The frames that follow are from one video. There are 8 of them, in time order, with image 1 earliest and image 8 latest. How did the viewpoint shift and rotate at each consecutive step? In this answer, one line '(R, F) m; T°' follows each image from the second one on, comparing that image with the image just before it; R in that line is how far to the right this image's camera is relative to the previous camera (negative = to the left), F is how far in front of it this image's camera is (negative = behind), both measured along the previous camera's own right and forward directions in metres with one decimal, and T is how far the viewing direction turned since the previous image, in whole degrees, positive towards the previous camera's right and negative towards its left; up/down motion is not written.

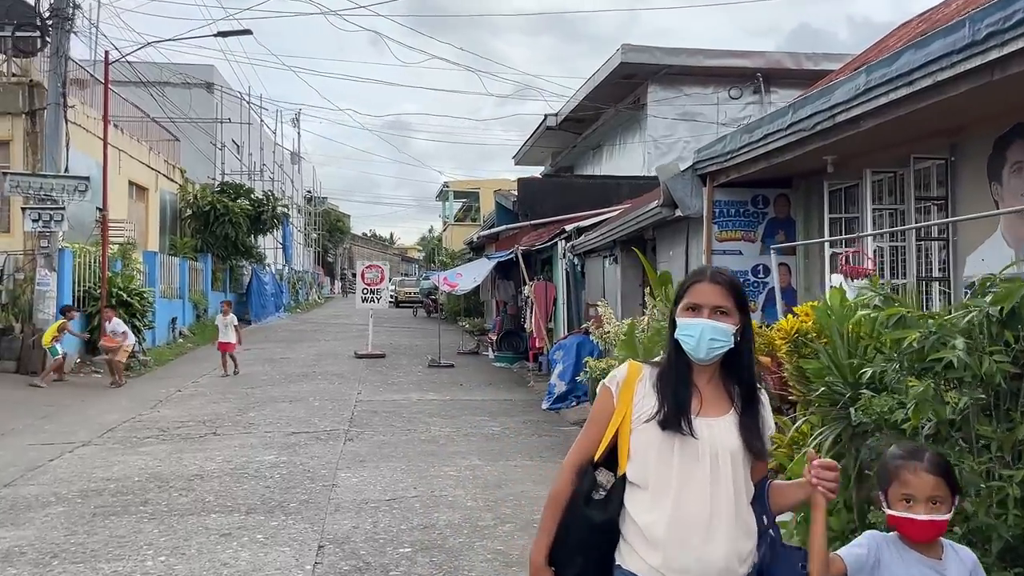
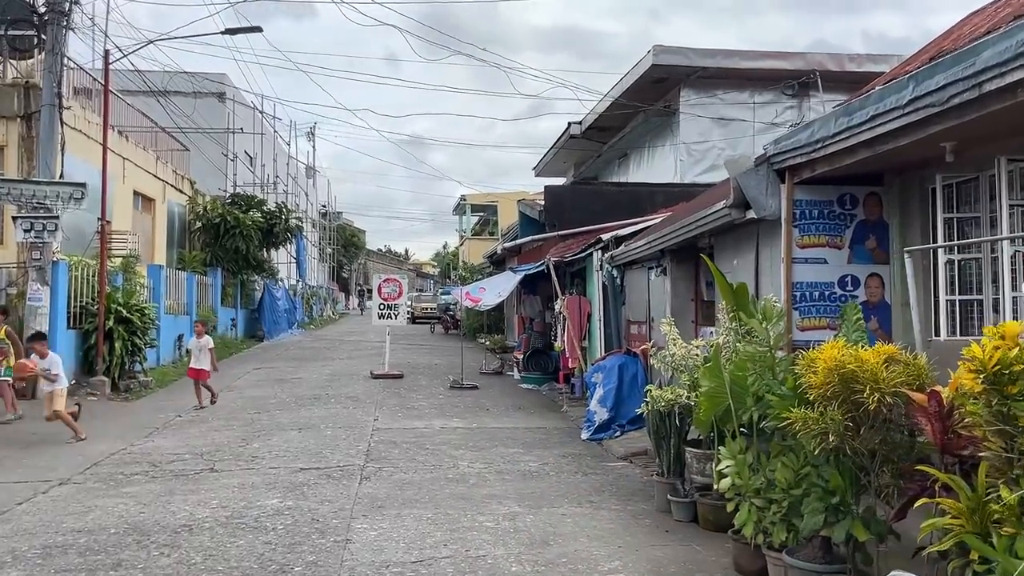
(-0.2, +1.1) m; -1°
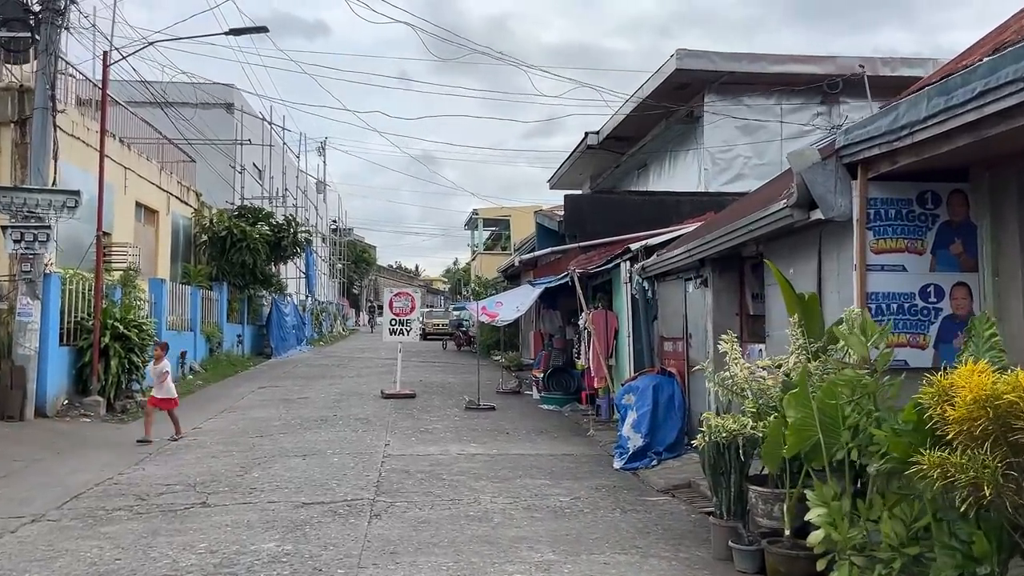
(-0.2, +0.8) m; -1°
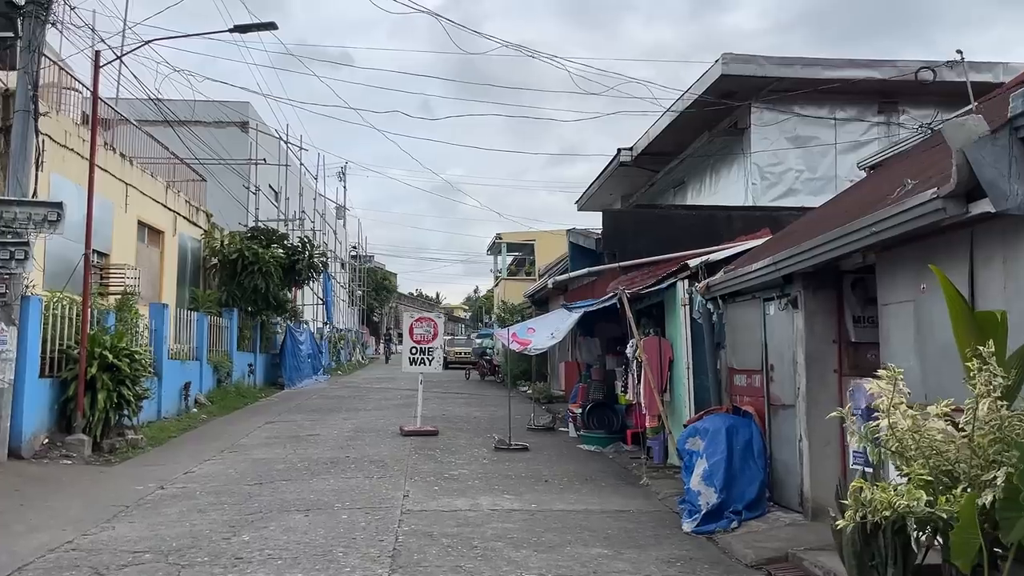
(-0.2, +1.5) m; -1°
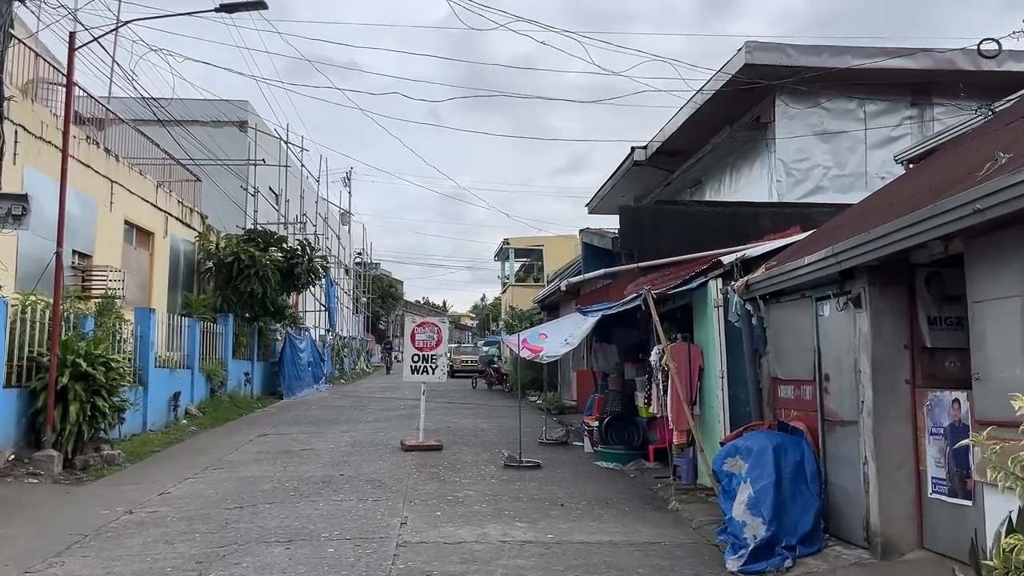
(0.0, +1.0) m; 0°
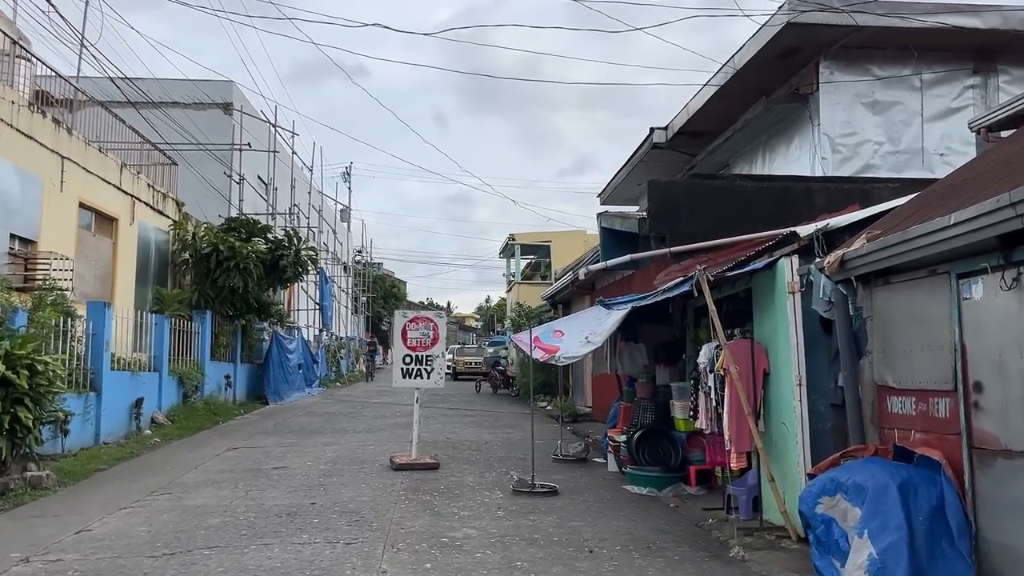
(-0.1, +1.9) m; 0°
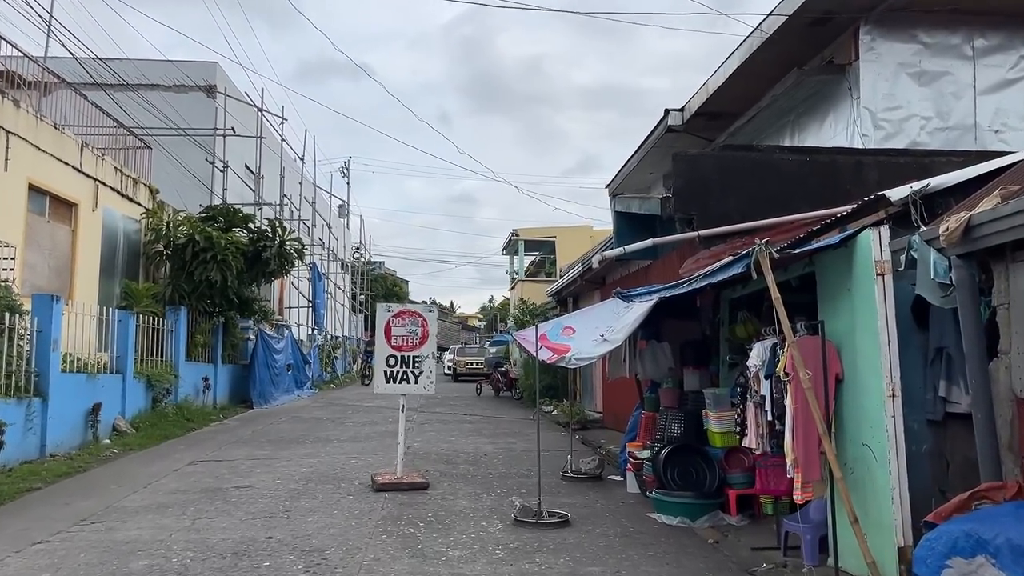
(0.0, +1.5) m; 0°
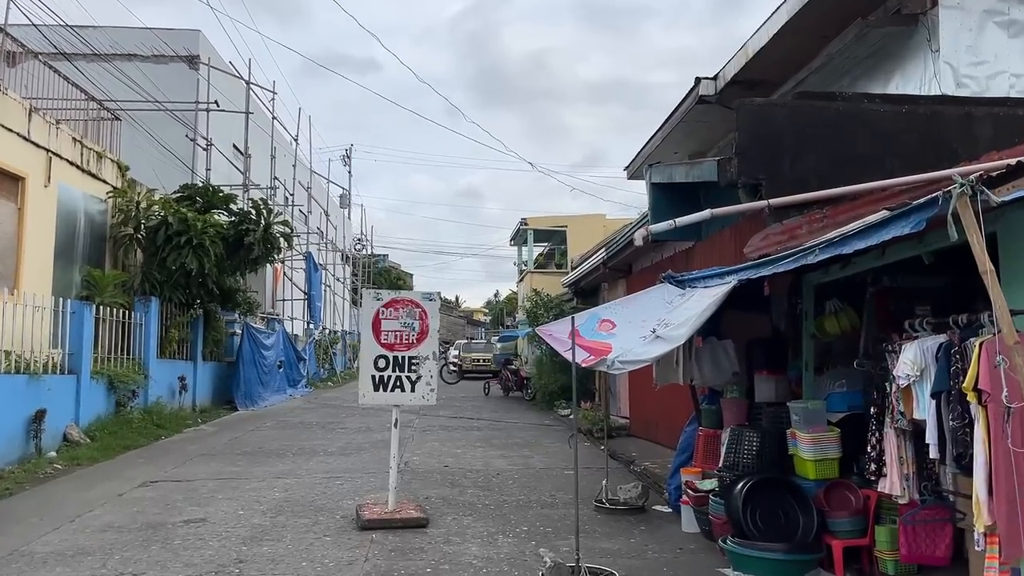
(-0.1, +1.9) m; 0°
